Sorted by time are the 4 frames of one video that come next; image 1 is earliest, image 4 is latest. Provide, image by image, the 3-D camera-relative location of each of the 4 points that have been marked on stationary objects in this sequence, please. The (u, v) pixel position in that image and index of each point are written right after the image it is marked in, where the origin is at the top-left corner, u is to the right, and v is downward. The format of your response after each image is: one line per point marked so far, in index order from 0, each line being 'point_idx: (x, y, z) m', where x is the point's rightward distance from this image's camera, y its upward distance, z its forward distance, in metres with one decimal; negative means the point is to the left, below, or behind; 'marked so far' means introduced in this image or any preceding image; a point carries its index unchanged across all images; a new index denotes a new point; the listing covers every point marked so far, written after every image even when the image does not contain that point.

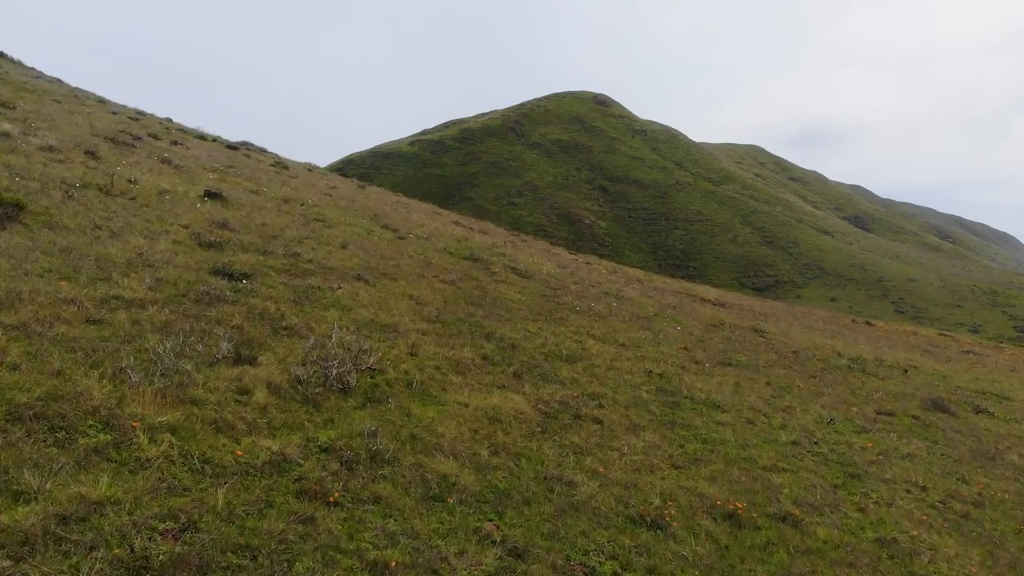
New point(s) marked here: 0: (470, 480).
0: (-0.5, -2.2, +8.3) m
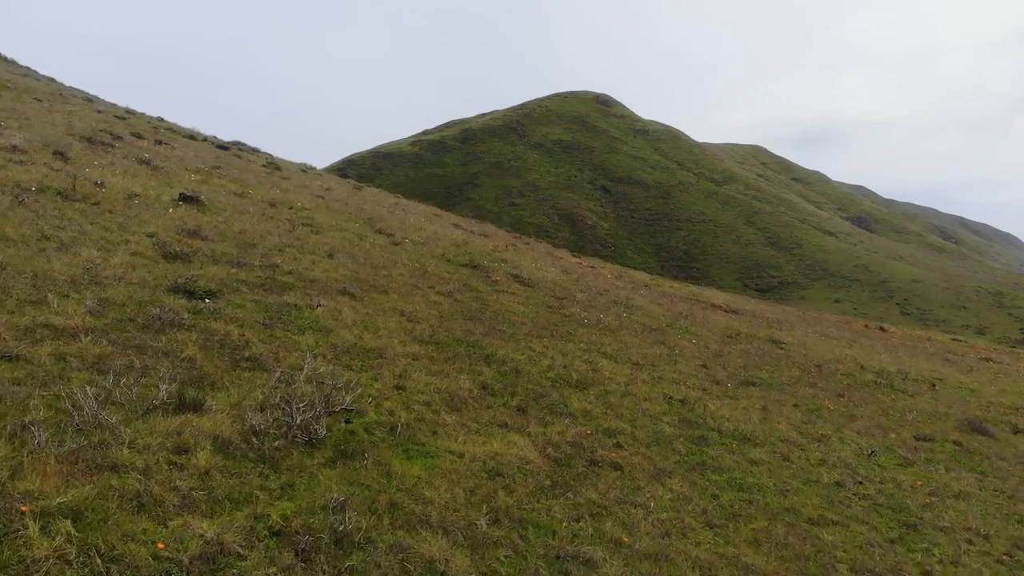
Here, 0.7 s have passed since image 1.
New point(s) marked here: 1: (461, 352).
0: (-0.4, -2.5, +6.6) m
1: (-0.9, -1.2, +13.5) m
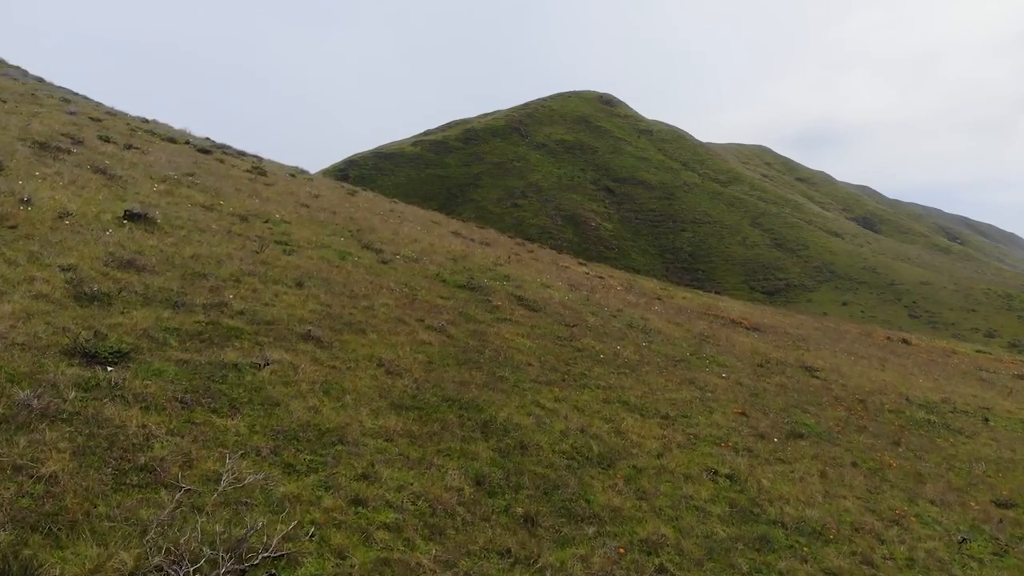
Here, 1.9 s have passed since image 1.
0: (-0.4, -3.2, +3.7) m
1: (-0.9, -1.9, +10.6) m
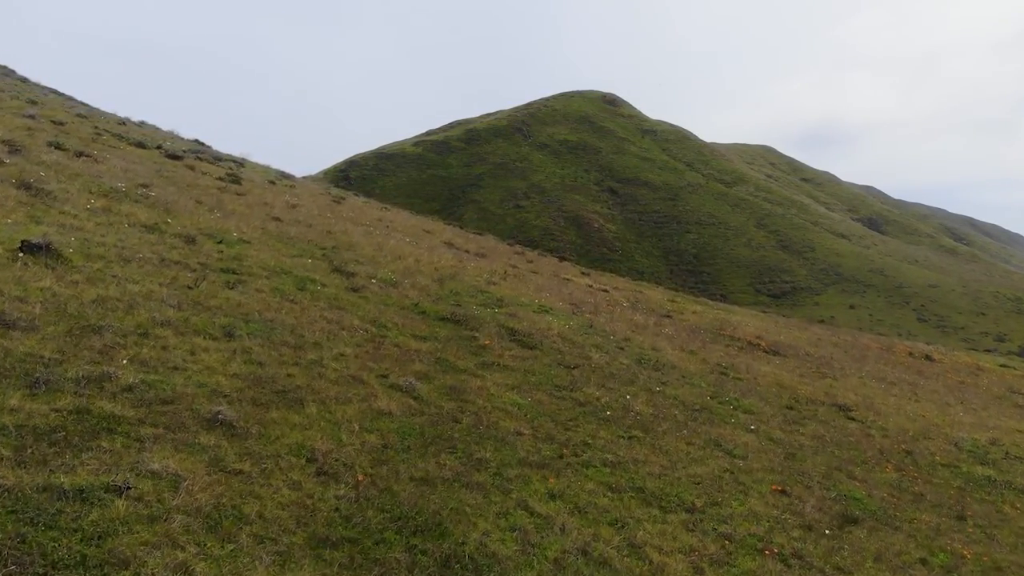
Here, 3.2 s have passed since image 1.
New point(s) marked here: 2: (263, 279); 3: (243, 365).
0: (-0.7, -4.1, +0.6) m
1: (-1.2, -2.8, +7.6) m
2: (-5.7, +0.2, +17.0) m
3: (-4.1, -1.2, +11.2) m
